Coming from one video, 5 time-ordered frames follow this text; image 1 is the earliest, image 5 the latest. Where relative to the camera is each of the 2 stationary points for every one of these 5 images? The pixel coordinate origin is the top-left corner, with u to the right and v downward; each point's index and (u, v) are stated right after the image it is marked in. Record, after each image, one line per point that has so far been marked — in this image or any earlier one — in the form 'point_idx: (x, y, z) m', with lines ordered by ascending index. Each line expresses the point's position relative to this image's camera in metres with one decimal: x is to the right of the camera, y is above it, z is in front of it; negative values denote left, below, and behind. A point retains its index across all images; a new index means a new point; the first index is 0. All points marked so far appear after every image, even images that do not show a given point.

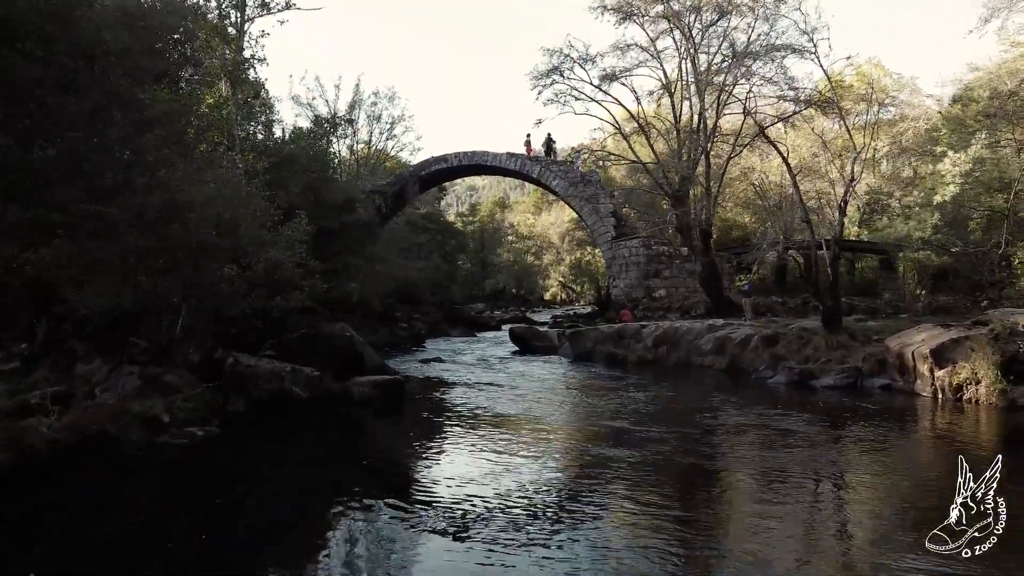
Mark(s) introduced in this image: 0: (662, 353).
0: (+3.3, -1.4, +17.3) m
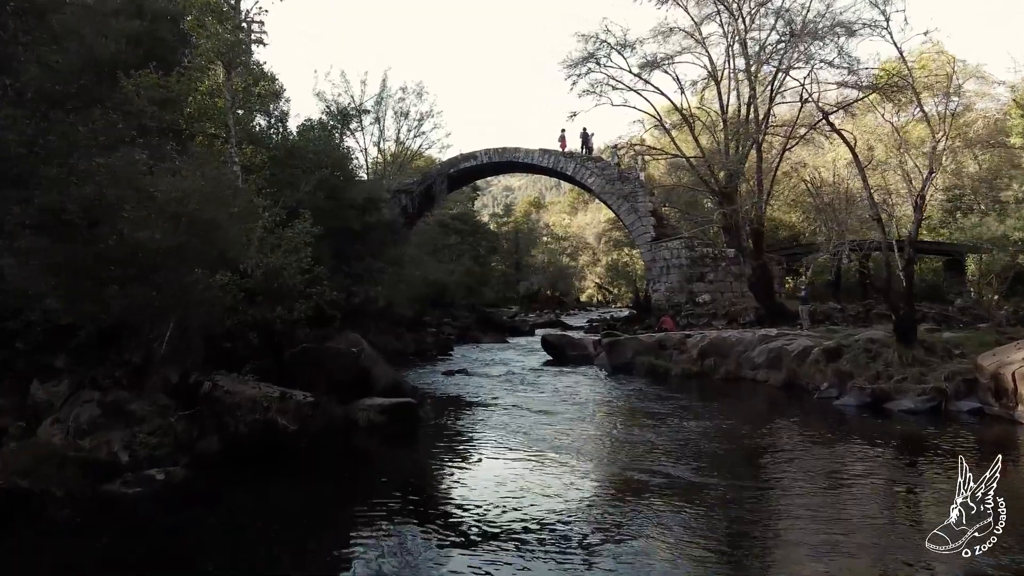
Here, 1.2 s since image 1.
0: (+3.9, -1.6, +15.7) m
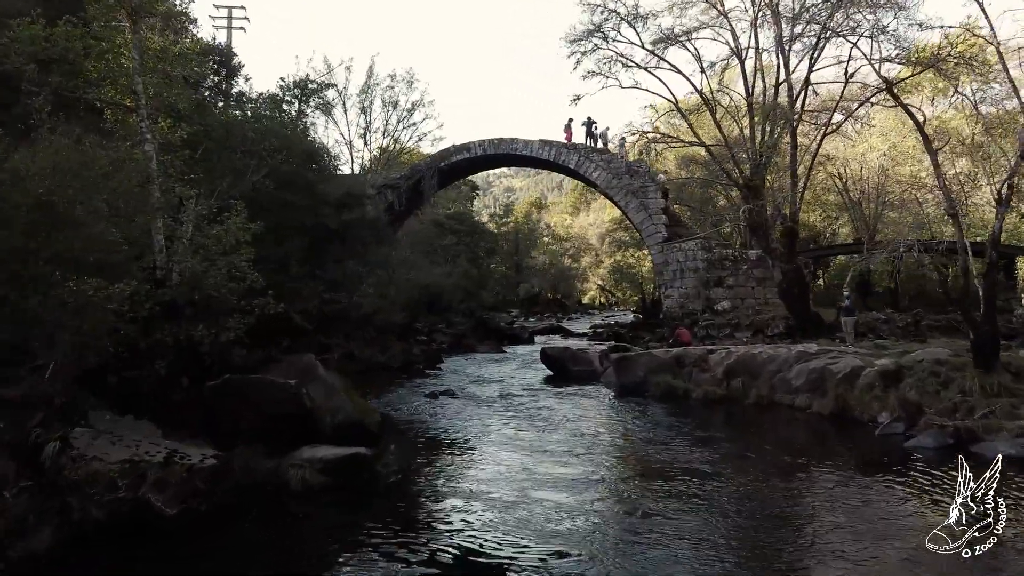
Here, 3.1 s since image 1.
0: (+3.8, -1.7, +13.3) m
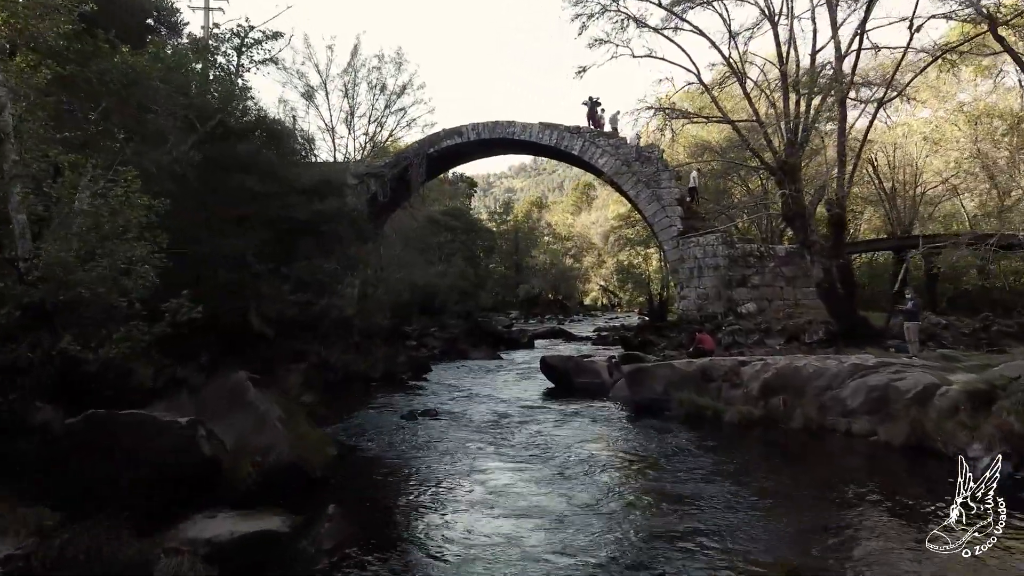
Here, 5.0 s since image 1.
0: (+3.7, -1.7, +11.0) m
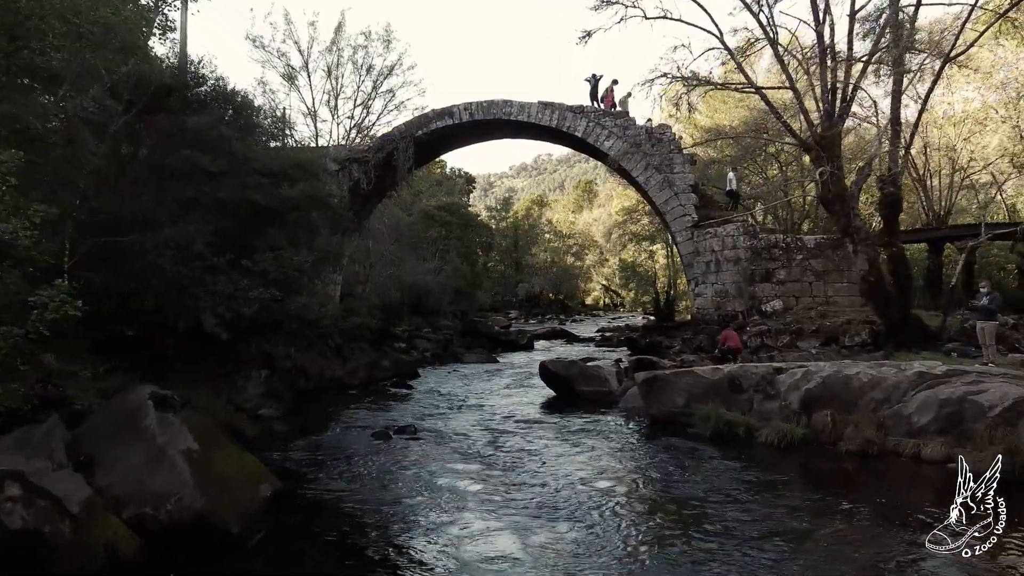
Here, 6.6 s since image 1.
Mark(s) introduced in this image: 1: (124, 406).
0: (+3.6, -1.6, +9.1) m
1: (-2.9, -0.8, +5.4) m
